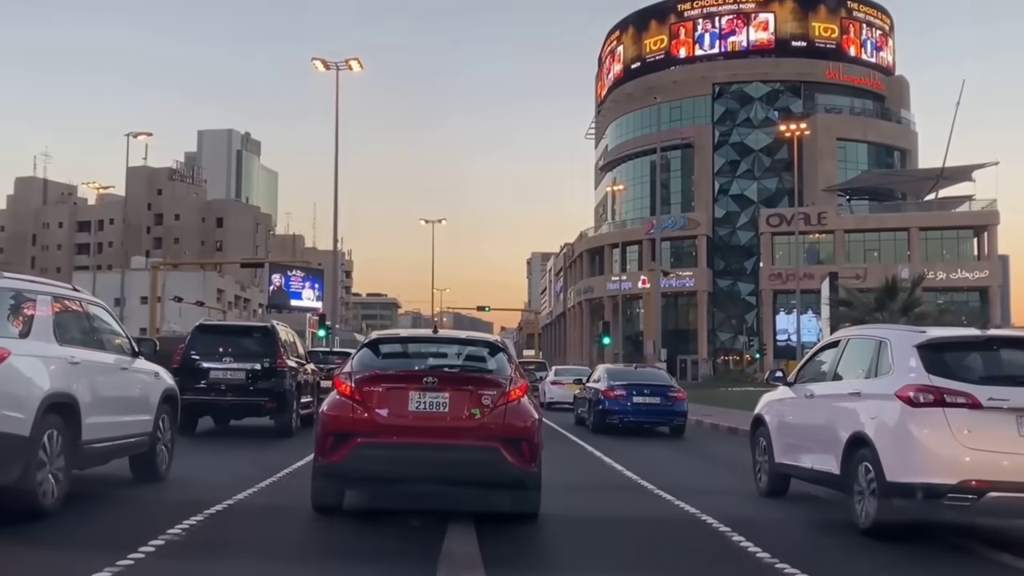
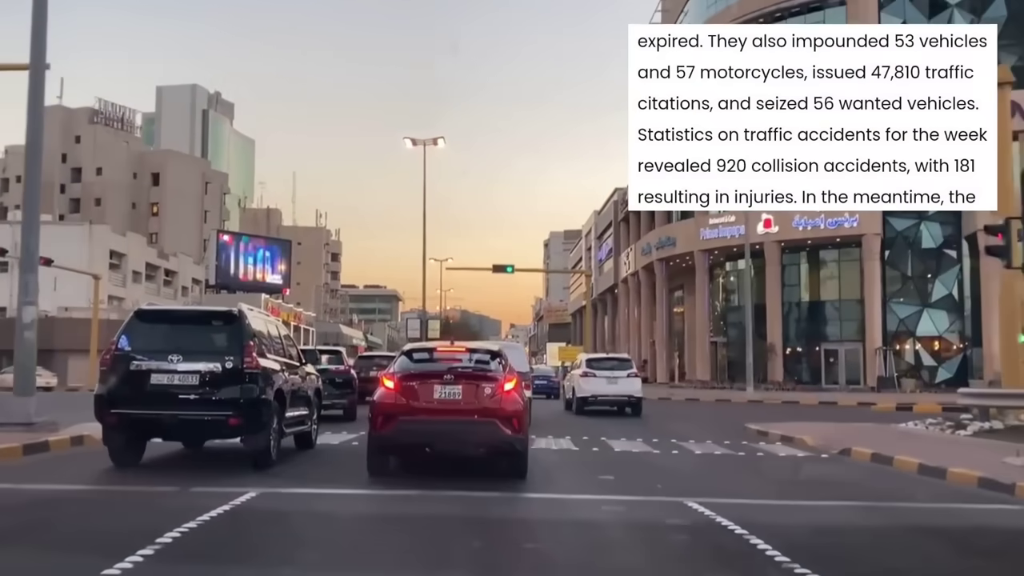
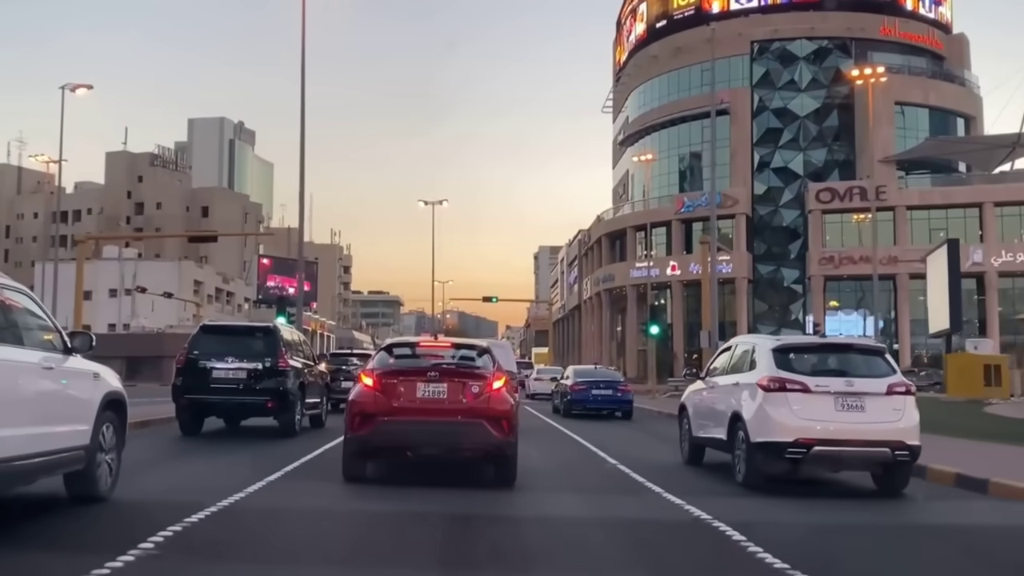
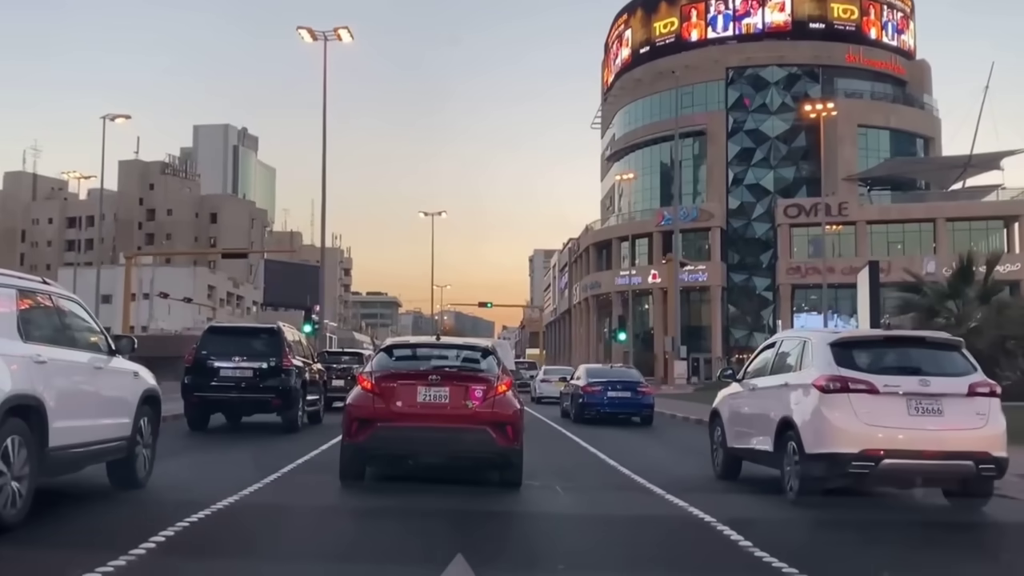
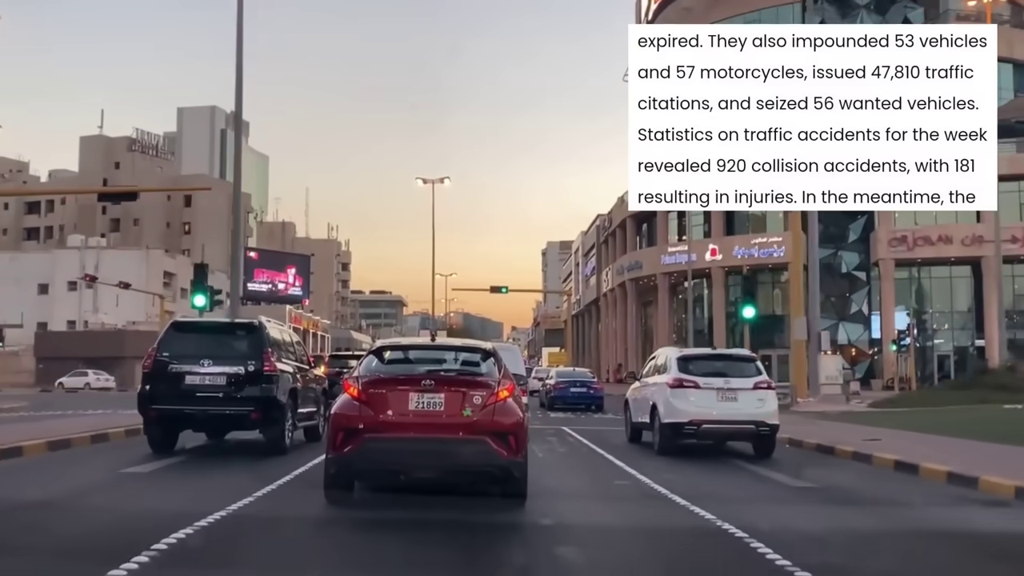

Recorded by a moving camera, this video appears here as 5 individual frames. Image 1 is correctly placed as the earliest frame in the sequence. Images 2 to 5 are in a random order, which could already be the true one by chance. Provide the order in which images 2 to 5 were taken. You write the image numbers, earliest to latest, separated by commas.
4, 3, 5, 2
